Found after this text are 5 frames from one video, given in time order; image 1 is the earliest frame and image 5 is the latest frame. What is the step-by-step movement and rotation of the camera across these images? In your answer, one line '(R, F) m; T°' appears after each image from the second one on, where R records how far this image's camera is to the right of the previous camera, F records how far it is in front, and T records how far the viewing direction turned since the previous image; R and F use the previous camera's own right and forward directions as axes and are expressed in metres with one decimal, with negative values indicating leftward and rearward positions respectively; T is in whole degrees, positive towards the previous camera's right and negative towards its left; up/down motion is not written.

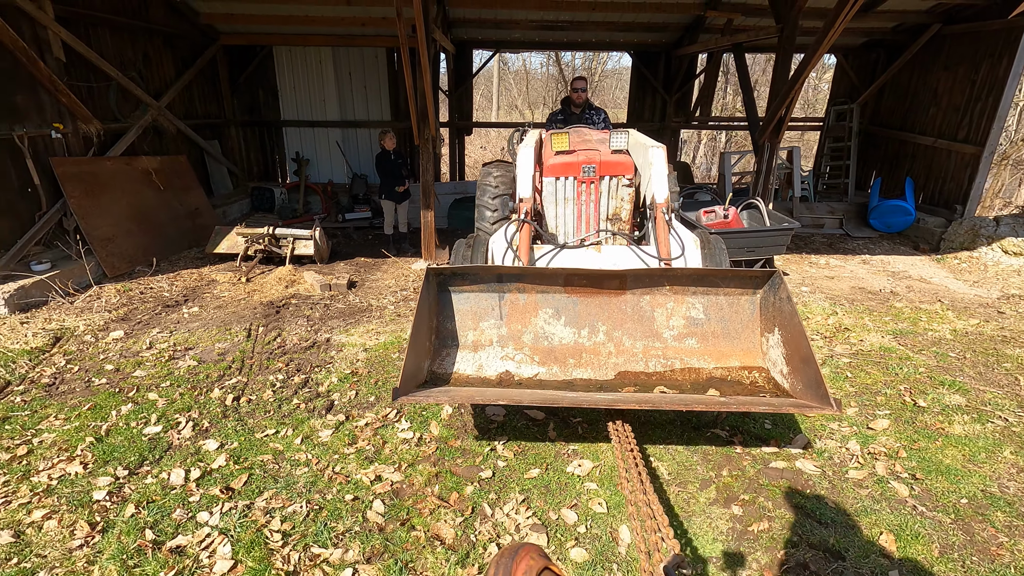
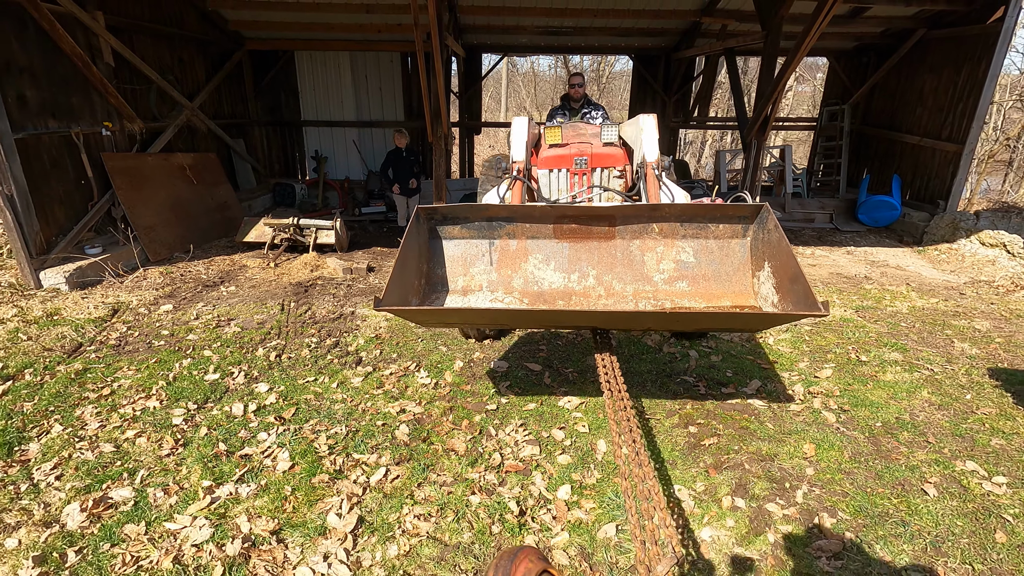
(0.0, -0.6) m; -1°
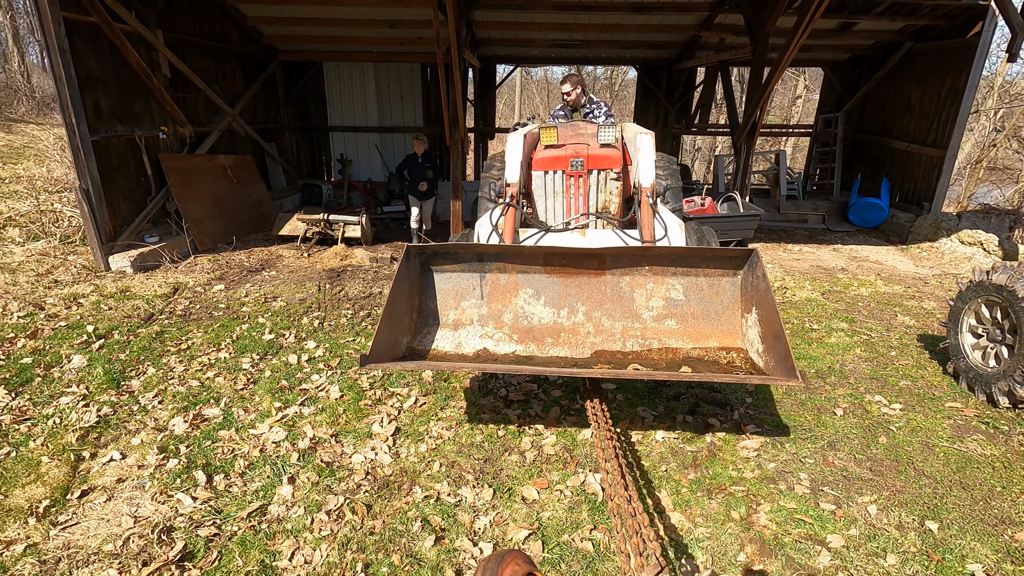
(+0.1, -0.7) m; -1°
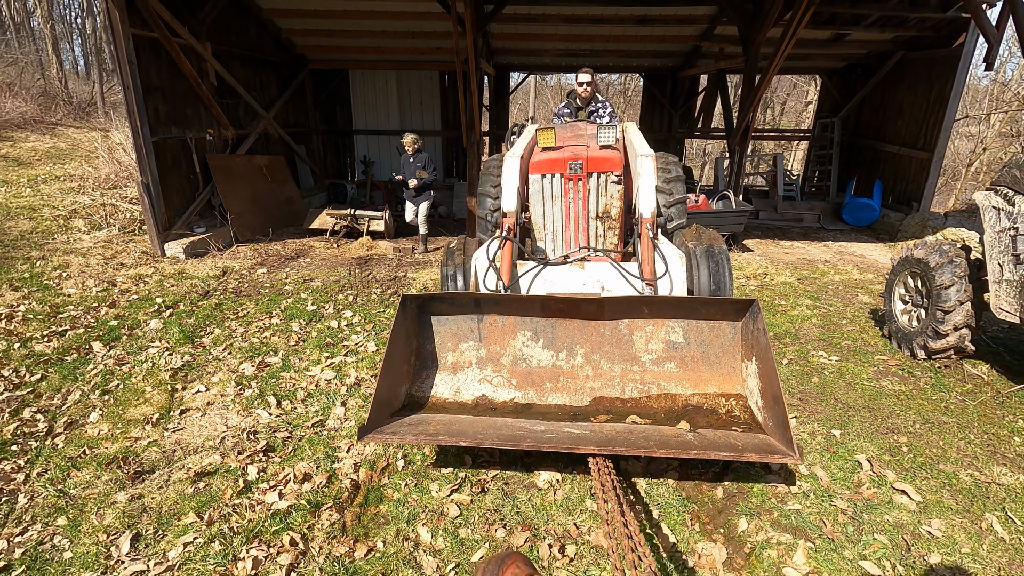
(+0.1, -0.7) m; -1°
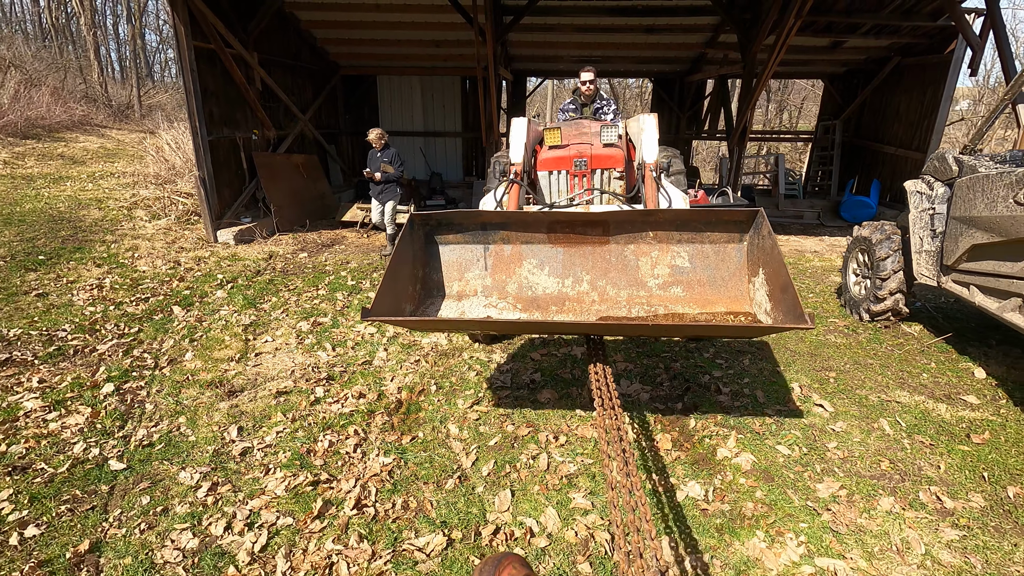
(0.0, -0.8) m; -2°
